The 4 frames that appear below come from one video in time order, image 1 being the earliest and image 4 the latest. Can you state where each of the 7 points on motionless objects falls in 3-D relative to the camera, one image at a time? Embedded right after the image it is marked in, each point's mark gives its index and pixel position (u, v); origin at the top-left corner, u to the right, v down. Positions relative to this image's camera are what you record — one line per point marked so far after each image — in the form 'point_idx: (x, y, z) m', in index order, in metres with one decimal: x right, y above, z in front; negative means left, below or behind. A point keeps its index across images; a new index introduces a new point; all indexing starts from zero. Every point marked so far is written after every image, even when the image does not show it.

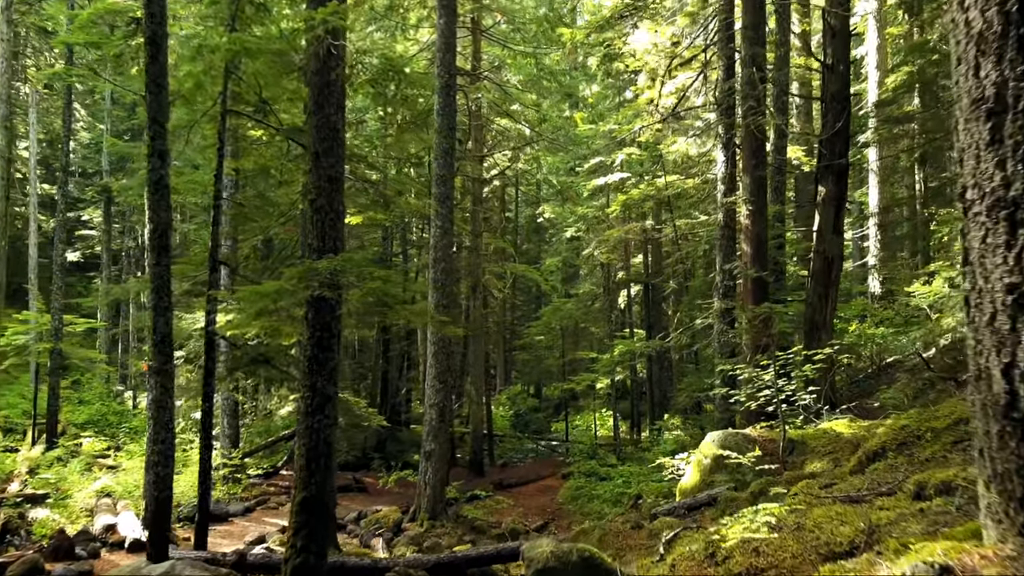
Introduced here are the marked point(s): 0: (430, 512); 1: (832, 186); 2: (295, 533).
0: (-1.3, -3.6, +12.3) m
1: (+4.2, +1.3, +10.3) m
2: (-1.6, -1.8, +5.7) m
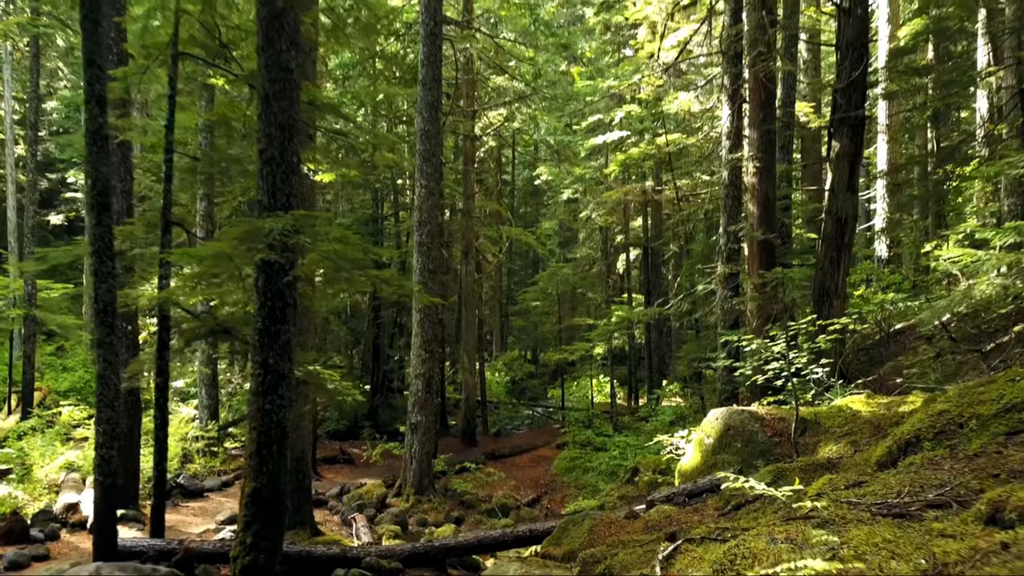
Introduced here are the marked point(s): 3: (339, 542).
0: (-1.5, -3.0, +11.8) m
1: (+4.1, +1.8, +9.5) m
2: (-1.7, -1.6, +5.1) m
3: (-1.6, -2.3, +7.1) m
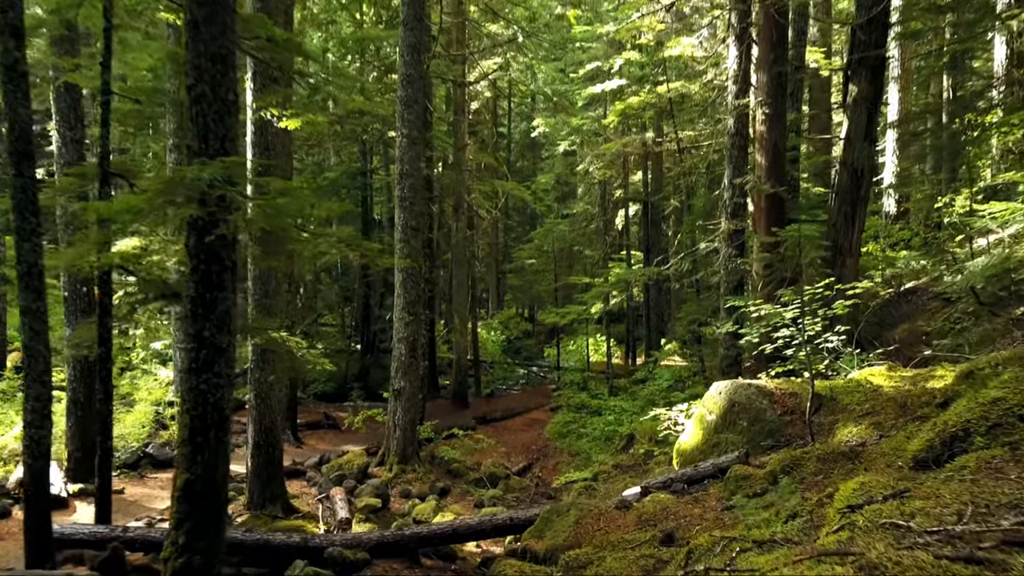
0: (-1.6, -2.4, +11.2) m
1: (+3.9, +2.3, +8.6) m
2: (-1.9, -1.4, +4.4) m
3: (-1.7, -2.0, +6.5) m
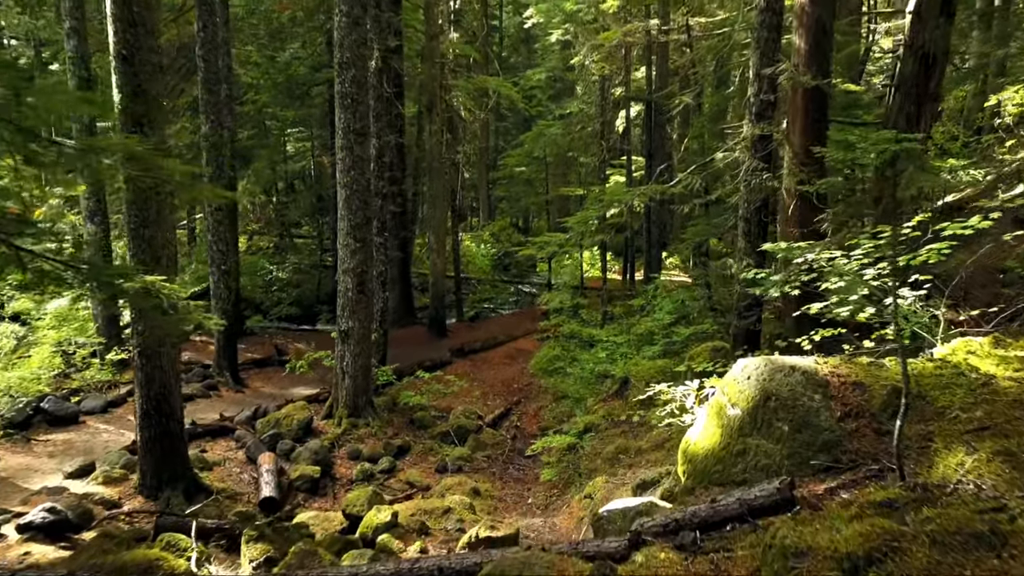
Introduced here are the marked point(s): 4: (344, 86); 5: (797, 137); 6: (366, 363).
0: (-2.0, -1.5, +9.4) m
1: (+3.6, +2.9, +6.3) m
2: (-2.3, -1.2, +2.6) m
3: (-2.1, -1.6, +4.8) m
4: (-1.9, +2.3, +8.8) m
5: (+2.6, +1.4, +7.2) m
6: (-1.8, -0.9, +9.6) m
